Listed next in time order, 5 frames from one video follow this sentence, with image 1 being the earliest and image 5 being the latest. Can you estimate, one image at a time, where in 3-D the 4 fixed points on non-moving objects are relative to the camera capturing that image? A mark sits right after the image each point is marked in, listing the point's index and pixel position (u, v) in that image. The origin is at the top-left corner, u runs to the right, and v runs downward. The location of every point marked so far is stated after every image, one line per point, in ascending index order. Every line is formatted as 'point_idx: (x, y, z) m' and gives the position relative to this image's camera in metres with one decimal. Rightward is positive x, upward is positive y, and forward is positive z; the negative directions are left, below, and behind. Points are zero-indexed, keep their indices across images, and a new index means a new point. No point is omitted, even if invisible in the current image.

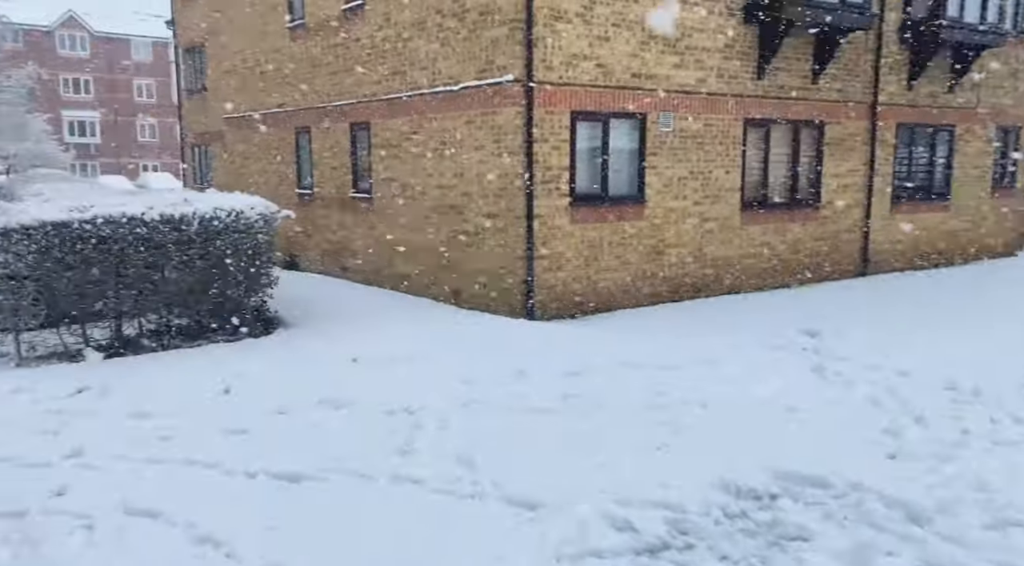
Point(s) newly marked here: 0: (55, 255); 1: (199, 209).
0: (-4.2, +0.3, +7.1) m
1: (-3.1, +0.7, +7.8) m
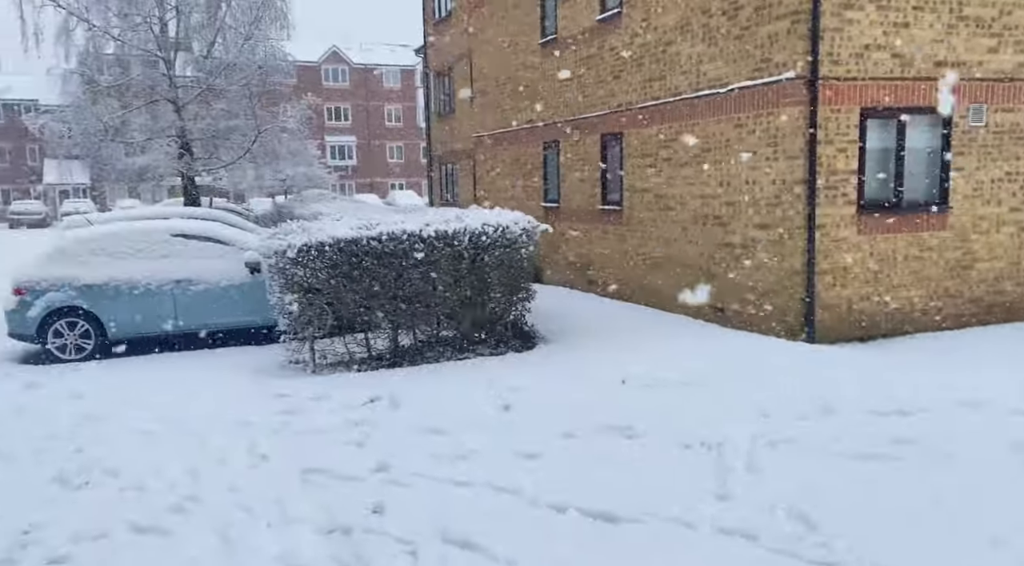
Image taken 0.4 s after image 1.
0: (-1.7, +0.1, +7.6) m
1: (-0.4, +0.6, +8.0) m
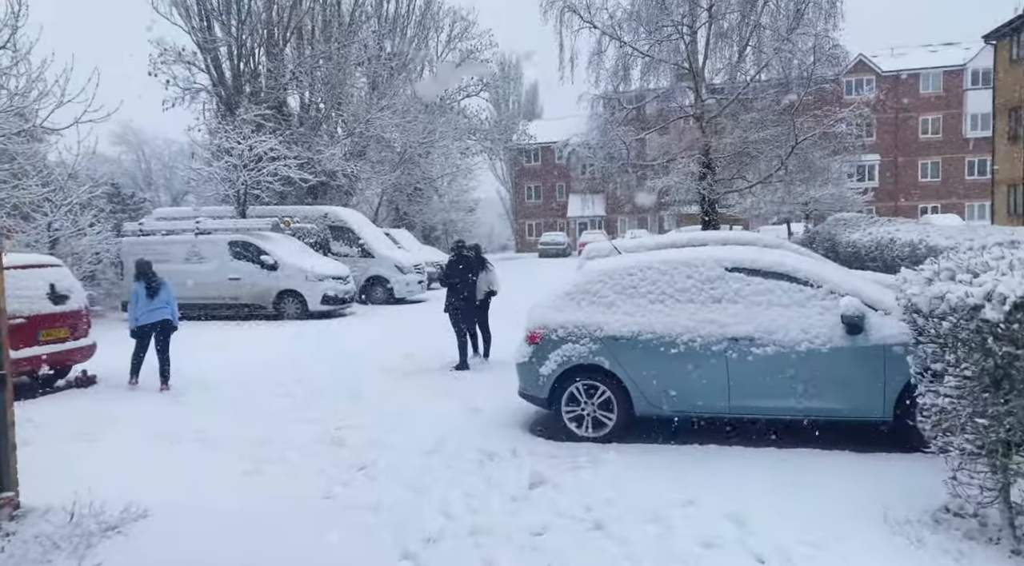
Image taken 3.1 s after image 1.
0: (+2.8, -0.3, +3.5) m
1: (+4.0, +0.1, +3.2) m
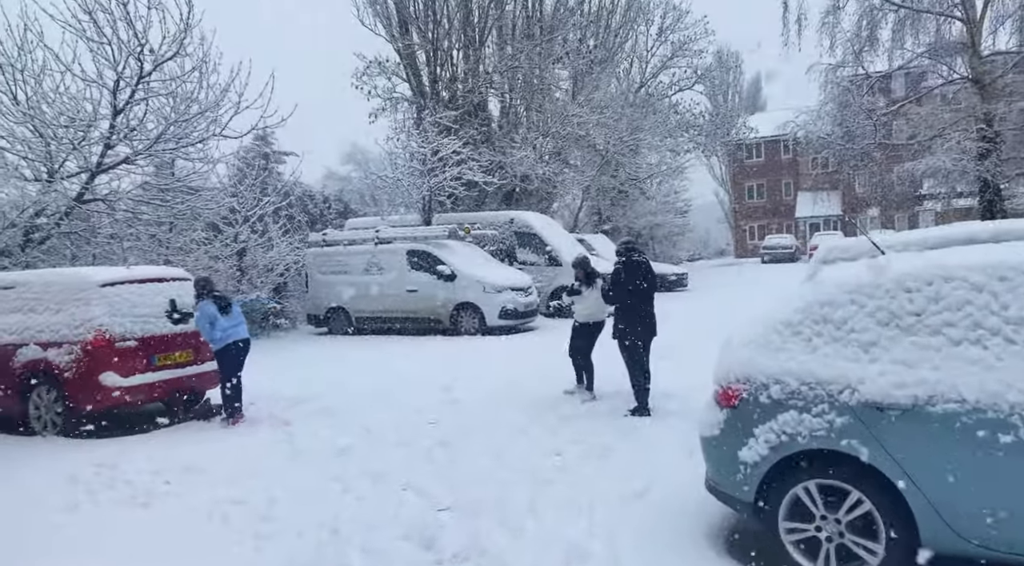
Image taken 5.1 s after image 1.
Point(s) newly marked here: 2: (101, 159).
0: (+2.7, -0.4, +0.3) m
1: (+3.8, 0.0, -0.4) m
2: (-7.2, +2.2, +13.5) m
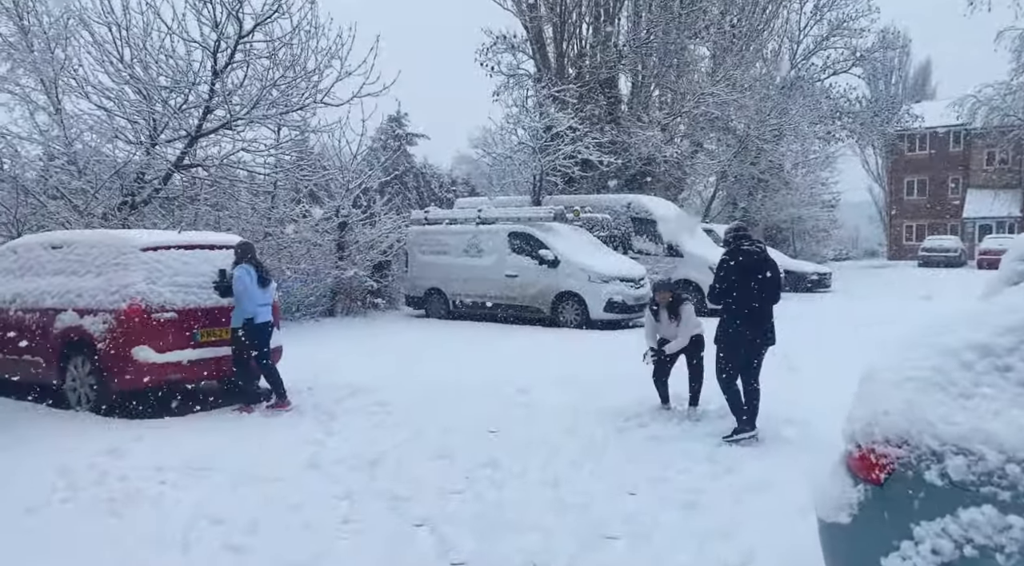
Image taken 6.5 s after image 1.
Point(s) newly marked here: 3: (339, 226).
0: (+2.1, -0.5, -1.5) m
1: (+3.1, -0.1, -2.4) m
2: (-5.3, +2.7, +13.2) m
3: (-3.6, +1.2, +15.8) m
